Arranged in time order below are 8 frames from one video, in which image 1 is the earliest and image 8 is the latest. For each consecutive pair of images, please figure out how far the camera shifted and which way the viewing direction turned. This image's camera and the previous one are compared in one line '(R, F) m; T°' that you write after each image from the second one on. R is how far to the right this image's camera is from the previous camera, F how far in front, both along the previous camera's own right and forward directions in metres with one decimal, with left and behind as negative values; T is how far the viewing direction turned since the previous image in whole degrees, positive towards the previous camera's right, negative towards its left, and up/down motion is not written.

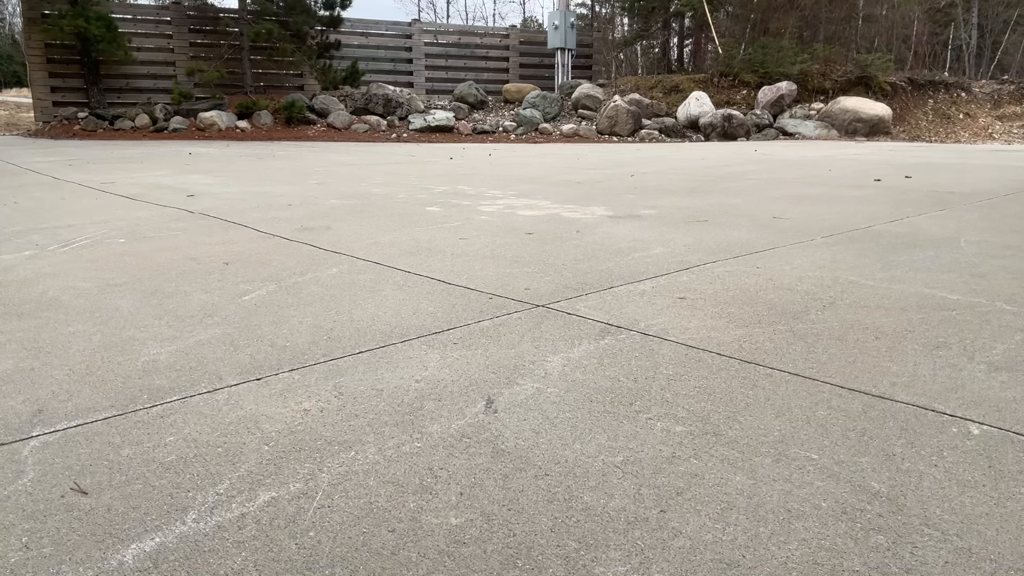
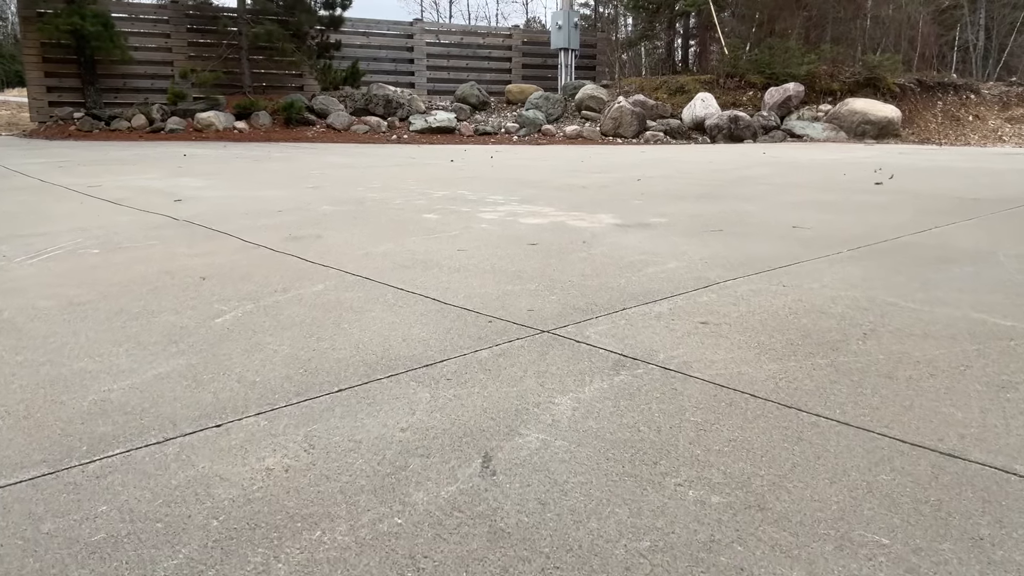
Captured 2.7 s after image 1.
(0.0, +0.3) m; 0°
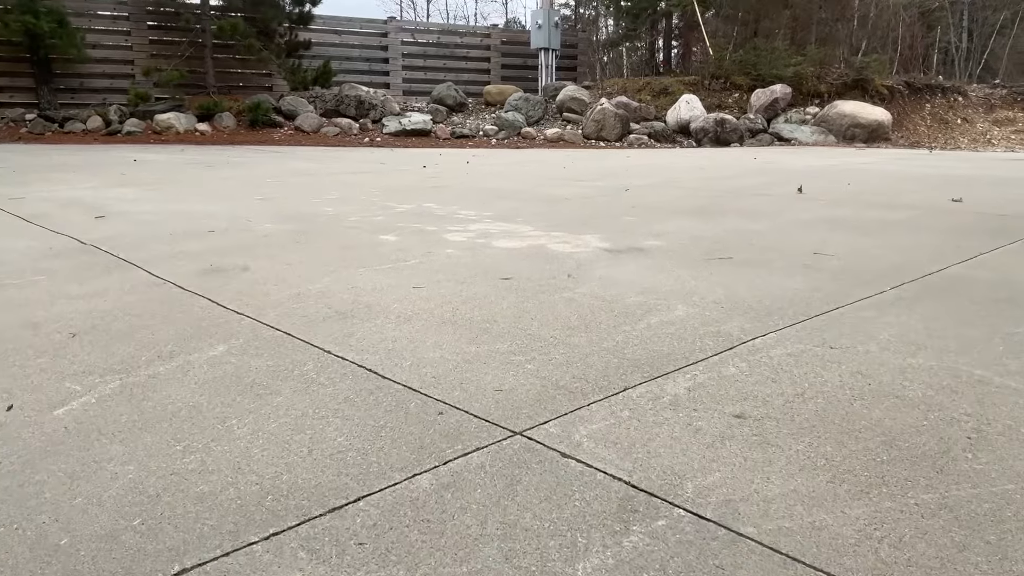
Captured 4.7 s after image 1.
(+0.1, +0.7) m; +1°
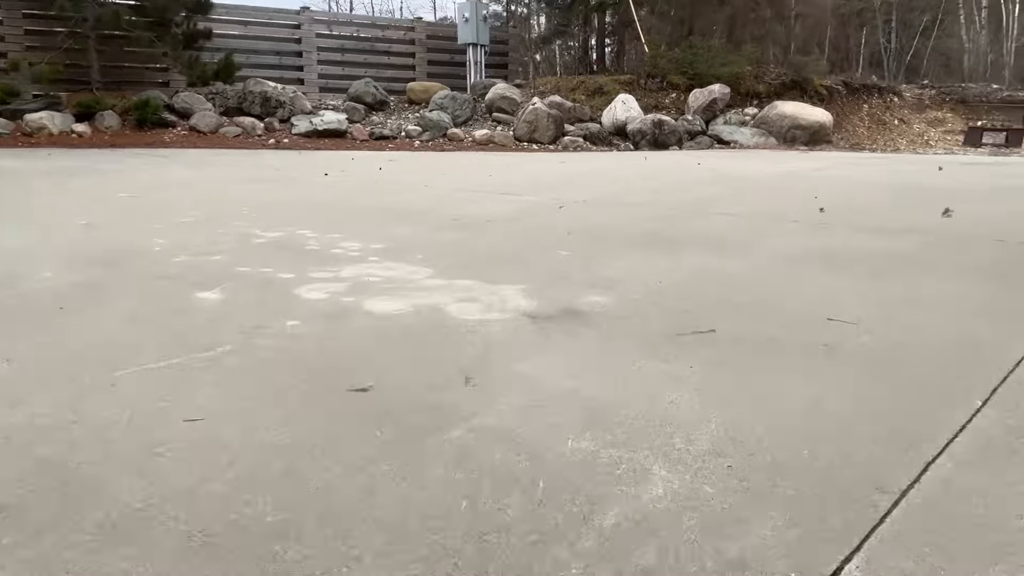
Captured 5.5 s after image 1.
(+0.2, +1.2) m; +5°
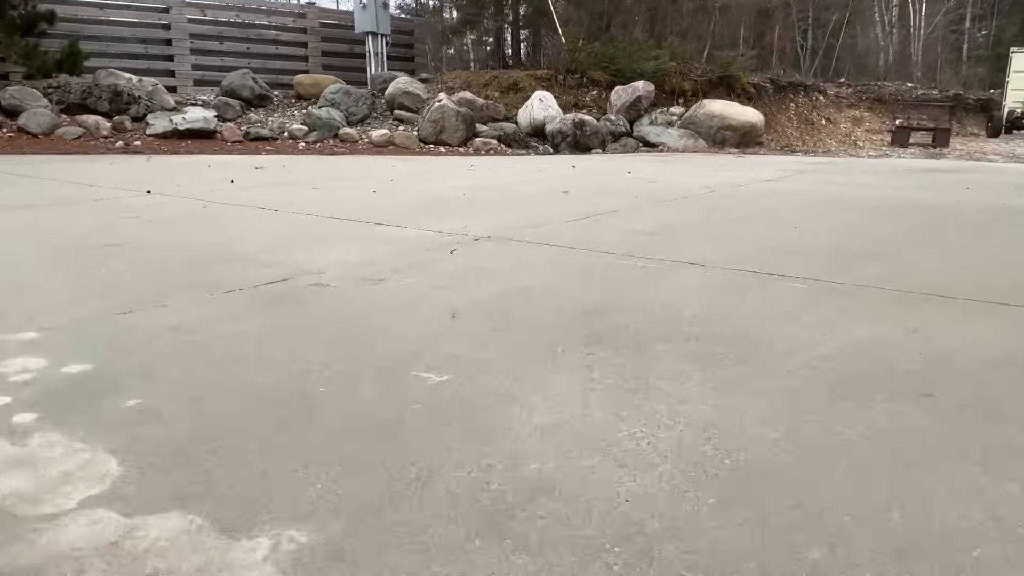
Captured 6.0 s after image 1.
(+0.3, +1.8) m; +6°
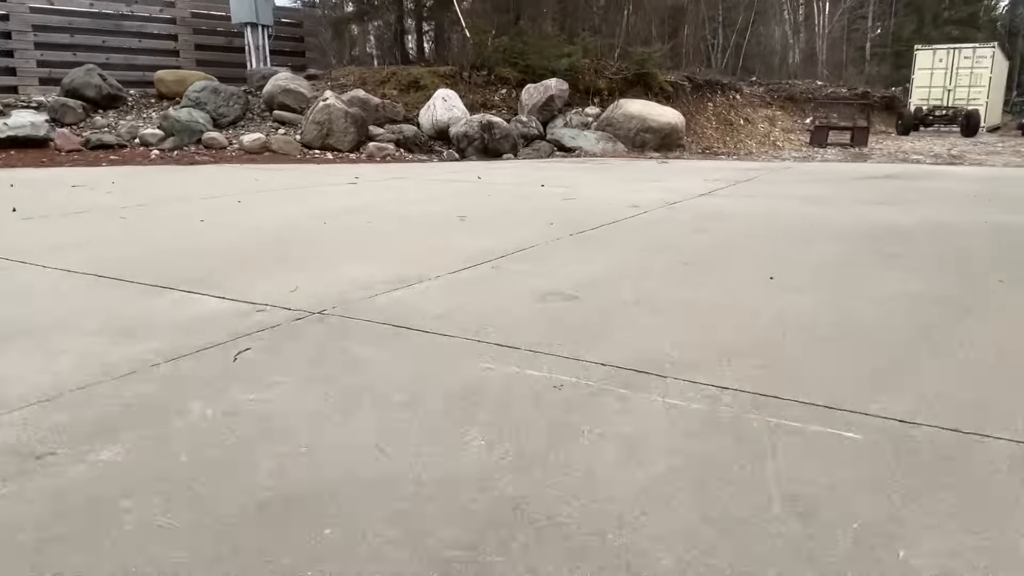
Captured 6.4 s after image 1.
(+0.3, +1.5) m; +6°
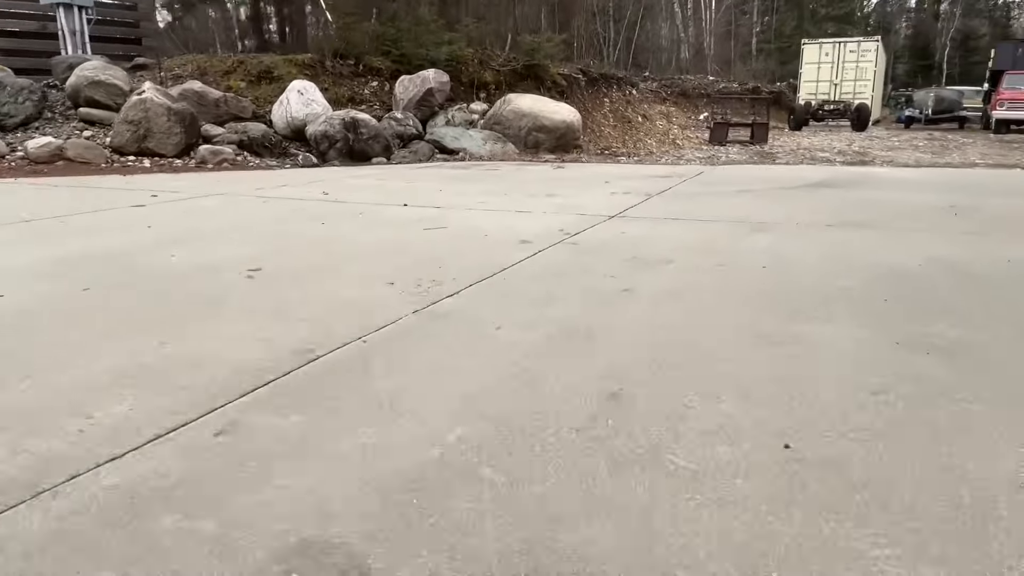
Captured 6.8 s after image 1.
(+0.3, +1.7) m; +8°
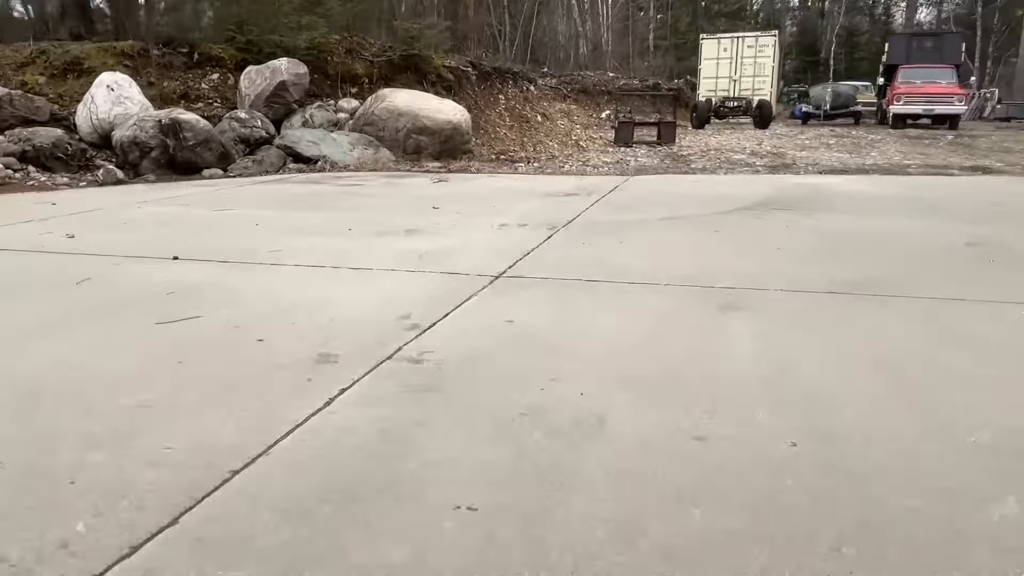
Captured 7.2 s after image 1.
(+0.3, +1.8) m; +7°
